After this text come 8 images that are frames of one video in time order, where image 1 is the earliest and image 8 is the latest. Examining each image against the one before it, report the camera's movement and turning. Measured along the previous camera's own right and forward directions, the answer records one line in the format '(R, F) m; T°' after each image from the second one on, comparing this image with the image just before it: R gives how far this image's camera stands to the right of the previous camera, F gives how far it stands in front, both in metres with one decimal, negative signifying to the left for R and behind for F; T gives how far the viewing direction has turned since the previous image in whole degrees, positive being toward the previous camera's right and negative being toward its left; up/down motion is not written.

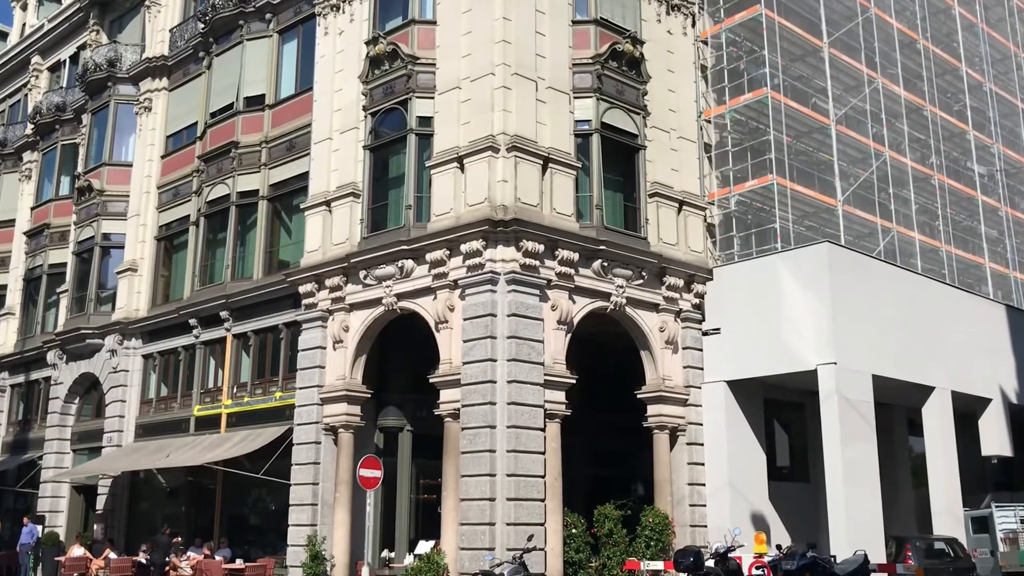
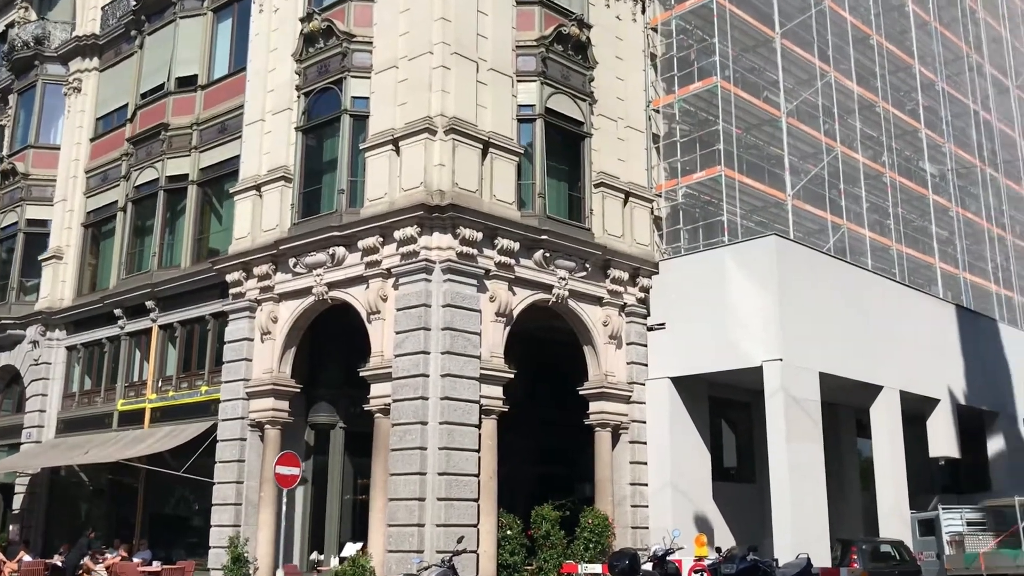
(+0.4, +0.9) m; +2°
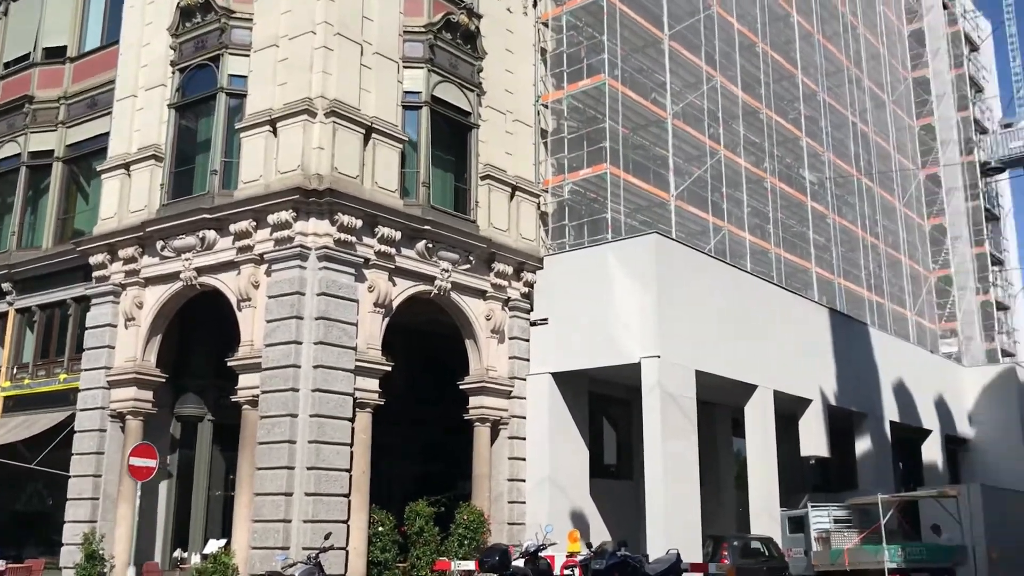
(+0.3, +0.3) m; +6°
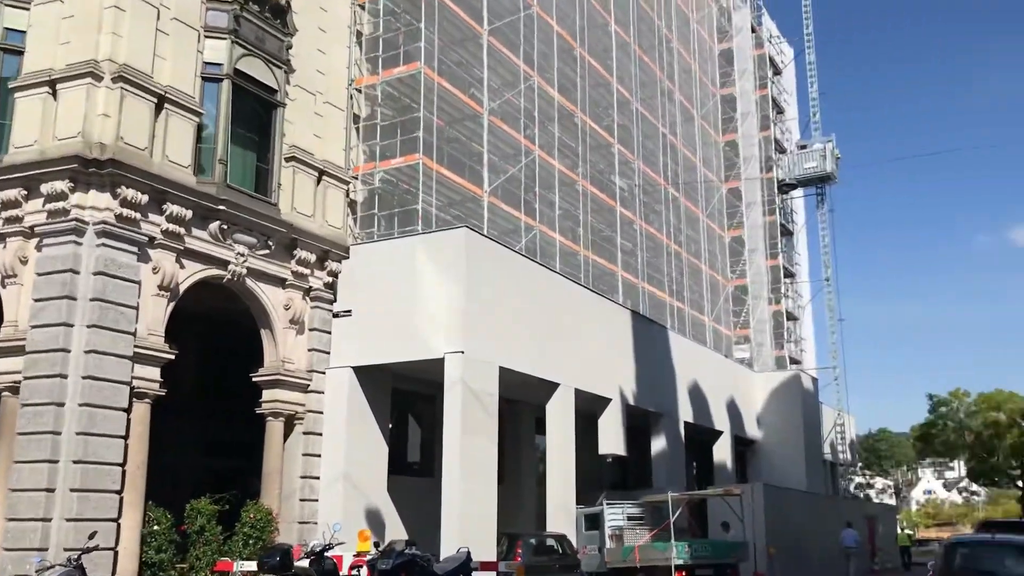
(+0.4, +0.4) m; +10°
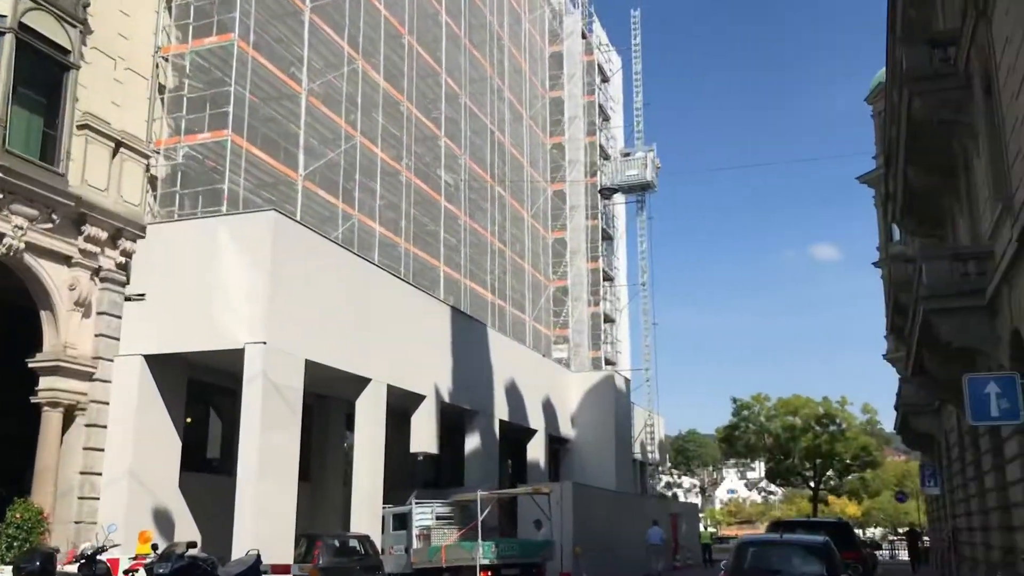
(+0.3, +0.5) m; +10°
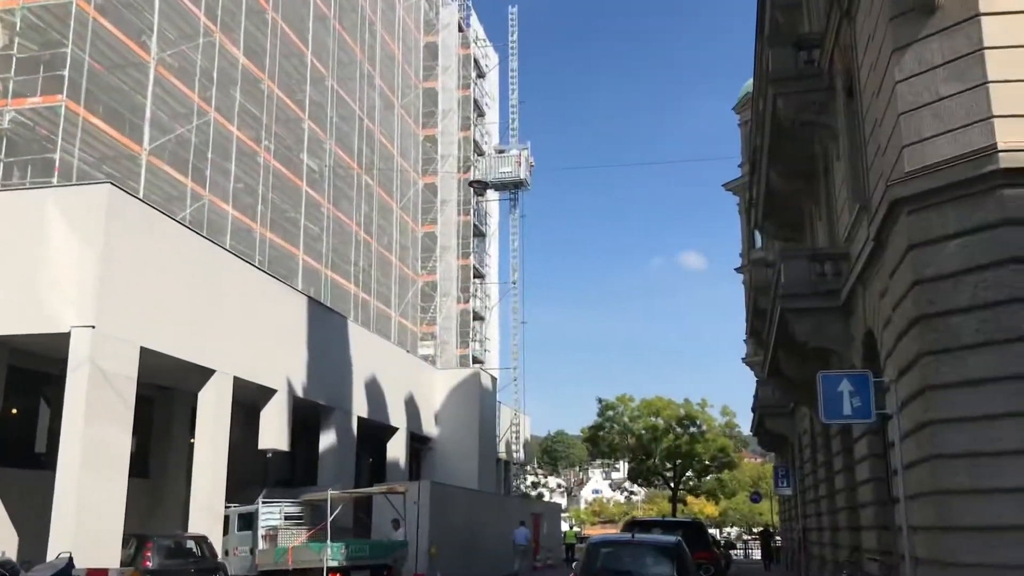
(+0.3, +0.7) m; +7°
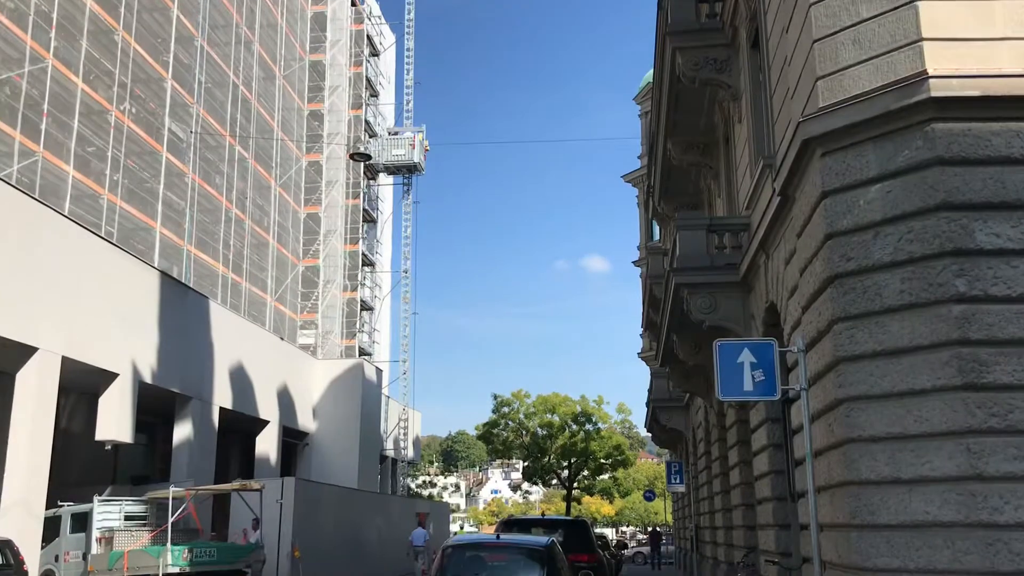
(+0.6, +1.9) m; +6°
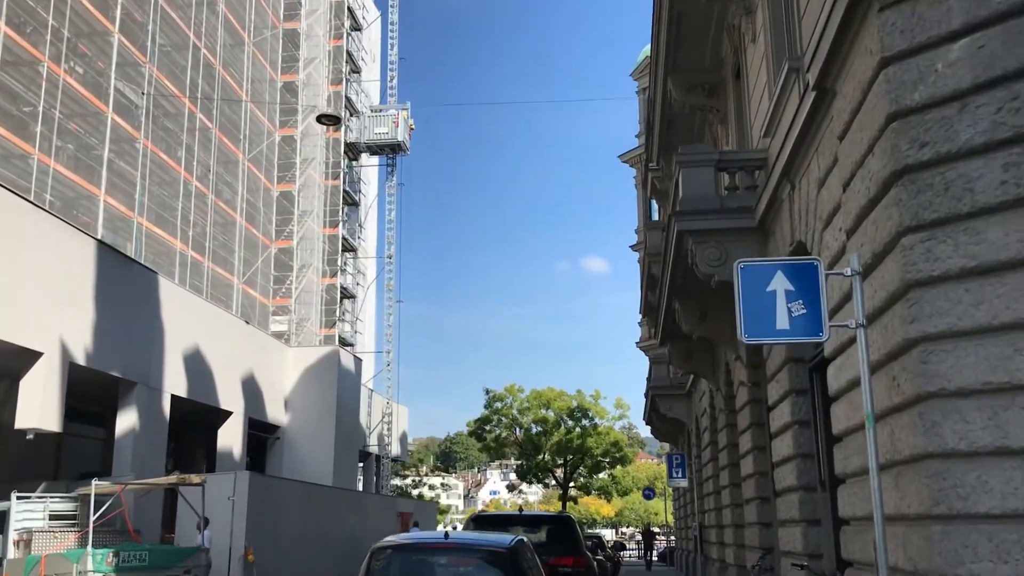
(+0.4, +2.5) m; 0°
